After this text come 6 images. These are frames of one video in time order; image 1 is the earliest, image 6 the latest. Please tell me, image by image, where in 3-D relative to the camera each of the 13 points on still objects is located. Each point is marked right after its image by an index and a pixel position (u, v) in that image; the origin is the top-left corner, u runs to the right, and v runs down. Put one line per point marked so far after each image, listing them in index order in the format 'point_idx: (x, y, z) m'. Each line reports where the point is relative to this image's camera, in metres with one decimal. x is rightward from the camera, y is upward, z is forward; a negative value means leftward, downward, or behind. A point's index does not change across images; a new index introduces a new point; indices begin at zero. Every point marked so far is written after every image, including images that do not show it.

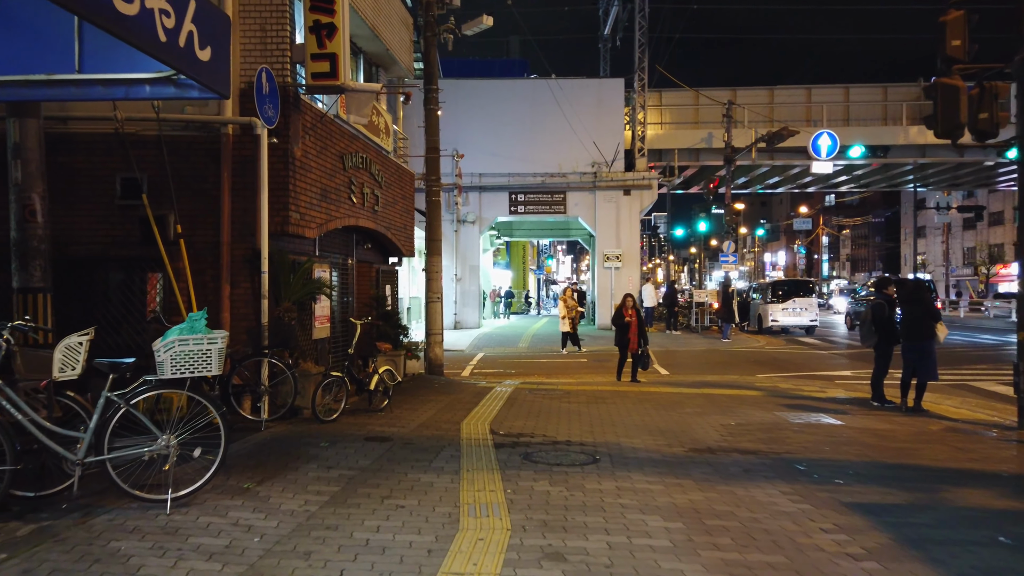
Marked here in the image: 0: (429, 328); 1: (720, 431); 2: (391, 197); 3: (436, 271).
0: (-1.7, -0.8, +15.5) m
1: (+2.3, -1.6, +8.4) m
2: (-2.1, +1.6, +13.4) m
3: (-1.5, +0.3, +15.5) m
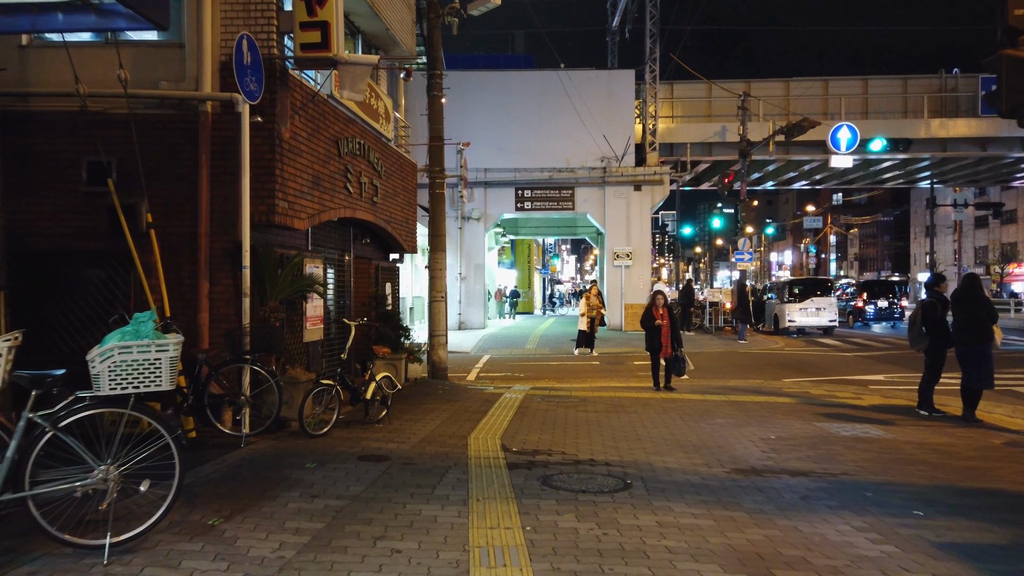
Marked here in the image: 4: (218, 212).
0: (-1.5, -0.8, +14.5) m
1: (+2.4, -1.6, +7.5) m
2: (-2.0, +1.7, +12.5) m
3: (-1.4, +0.3, +14.5) m
4: (-3.0, +0.8, +7.8) m
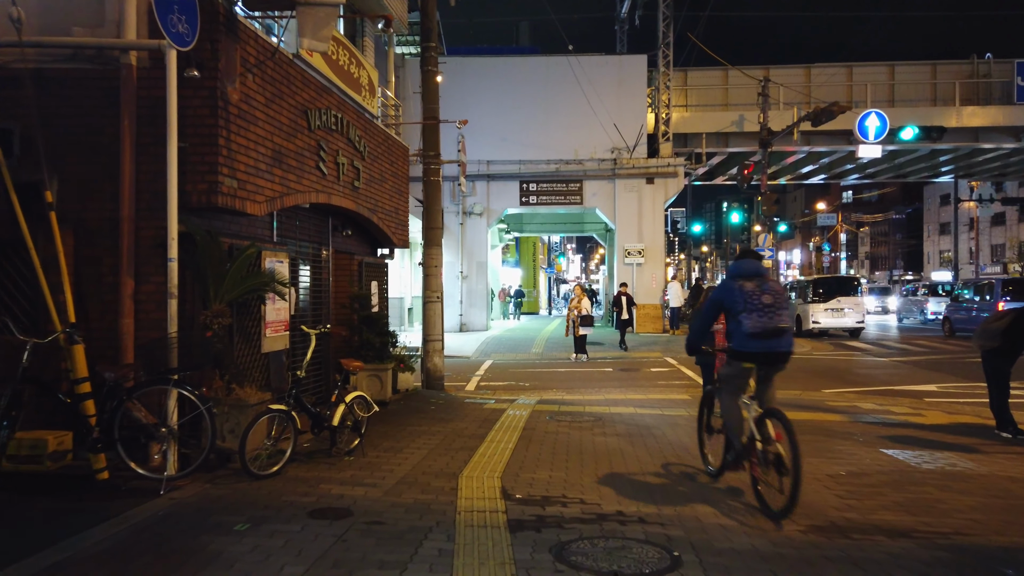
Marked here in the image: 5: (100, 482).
0: (-1.5, -0.8, +12.9) m
1: (+2.5, -1.5, +5.9) m
2: (-1.9, +1.7, +10.9) m
3: (-1.3, +0.3, +13.0) m
4: (-3.0, +0.8, +6.2) m
5: (-2.9, -1.4, +5.4) m
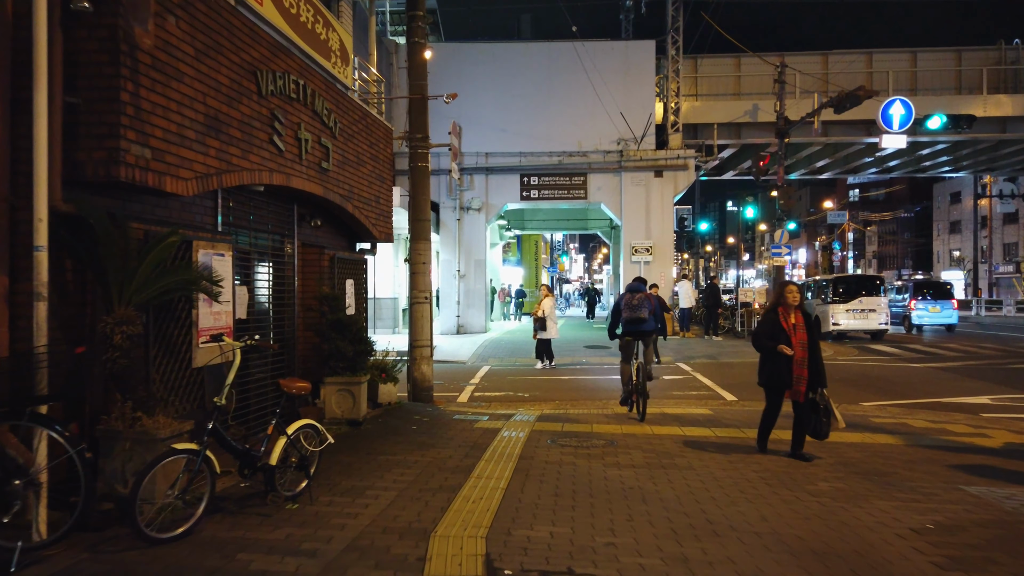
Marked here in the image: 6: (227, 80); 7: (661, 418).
0: (-1.5, -0.8, +11.5) m
1: (+2.4, -1.5, +4.4) m
2: (-2.0, +1.7, +9.5) m
3: (-1.3, +0.3, +11.5) m
4: (-3.0, +0.8, +4.7) m
5: (-3.0, -1.4, +4.0) m
6: (-2.3, +1.7, +6.2) m
7: (+1.9, -1.6, +9.8) m
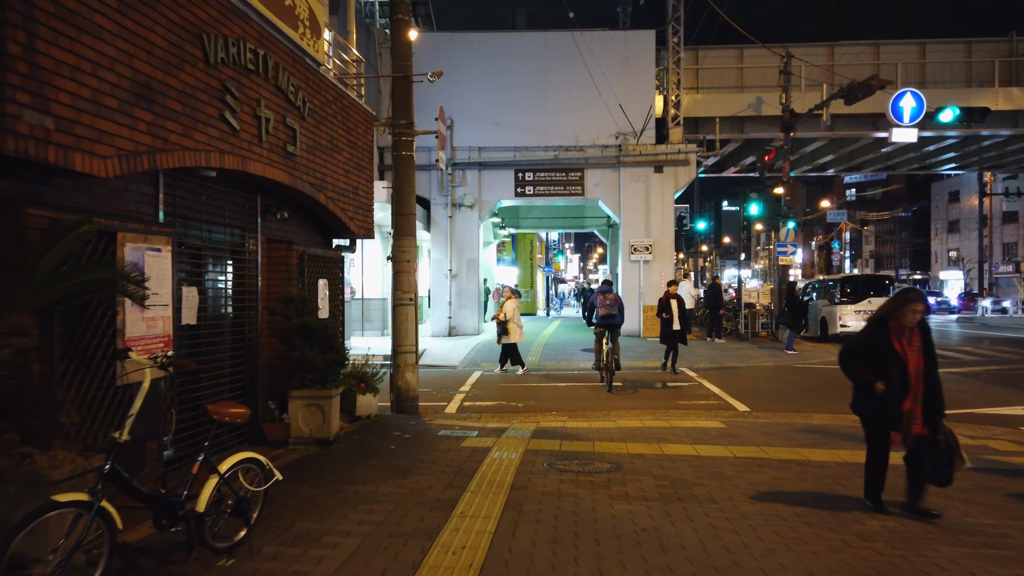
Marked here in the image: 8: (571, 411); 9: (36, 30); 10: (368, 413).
0: (-1.6, -0.8, +10.5) m
1: (+2.3, -1.5, +3.4) m
2: (-2.0, +1.7, +8.5) m
3: (-1.4, +0.3, +10.5) m
4: (-3.1, +0.8, +3.7) m
5: (-3.0, -1.4, +3.0) m
6: (-2.4, +1.7, +5.2) m
7: (+1.8, -1.7, +8.8) m
8: (+0.8, -1.7, +10.7) m
9: (-2.5, +1.4, +4.0) m
10: (-1.8, -1.5, +9.3) m
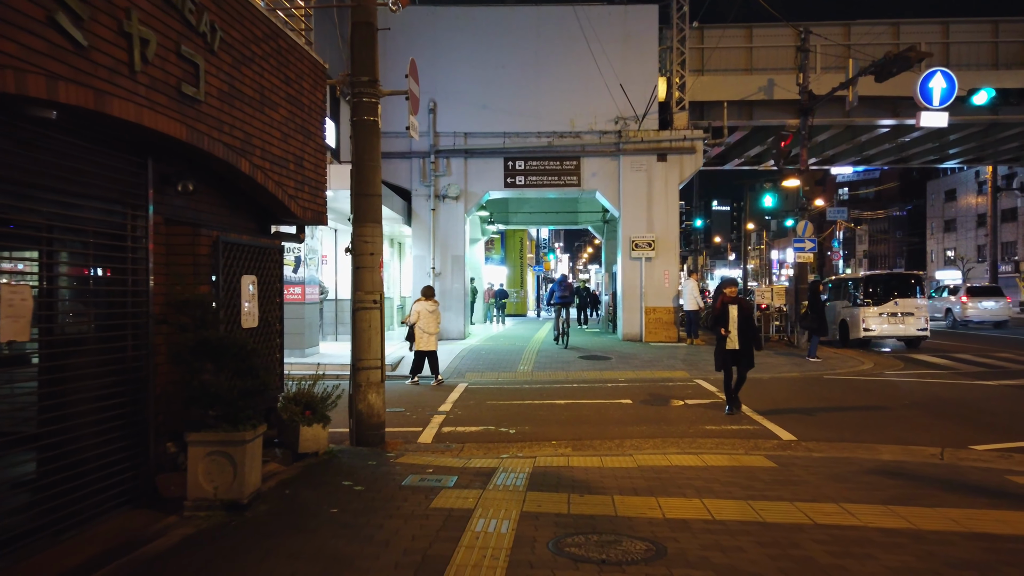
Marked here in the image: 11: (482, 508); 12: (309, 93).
0: (-1.7, -0.8, +8.4) m
1: (+2.3, -1.5, +1.4) m
2: (-2.1, +1.7, +6.4) m
3: (-1.6, +0.3, +8.4) m
4: (-3.1, +0.8, +1.6) m
5: (-3.1, -1.4, +0.9) m
6: (-2.4, +1.7, +3.1) m
7: (+1.7, -1.7, +6.7) m
8: (+0.7, -1.7, +8.6) m
9: (-2.5, +1.4, +1.9) m
10: (-1.9, -1.5, +7.2) m
11: (-0.2, -1.6, +5.5) m
12: (-2.0, +1.9, +7.5) m
